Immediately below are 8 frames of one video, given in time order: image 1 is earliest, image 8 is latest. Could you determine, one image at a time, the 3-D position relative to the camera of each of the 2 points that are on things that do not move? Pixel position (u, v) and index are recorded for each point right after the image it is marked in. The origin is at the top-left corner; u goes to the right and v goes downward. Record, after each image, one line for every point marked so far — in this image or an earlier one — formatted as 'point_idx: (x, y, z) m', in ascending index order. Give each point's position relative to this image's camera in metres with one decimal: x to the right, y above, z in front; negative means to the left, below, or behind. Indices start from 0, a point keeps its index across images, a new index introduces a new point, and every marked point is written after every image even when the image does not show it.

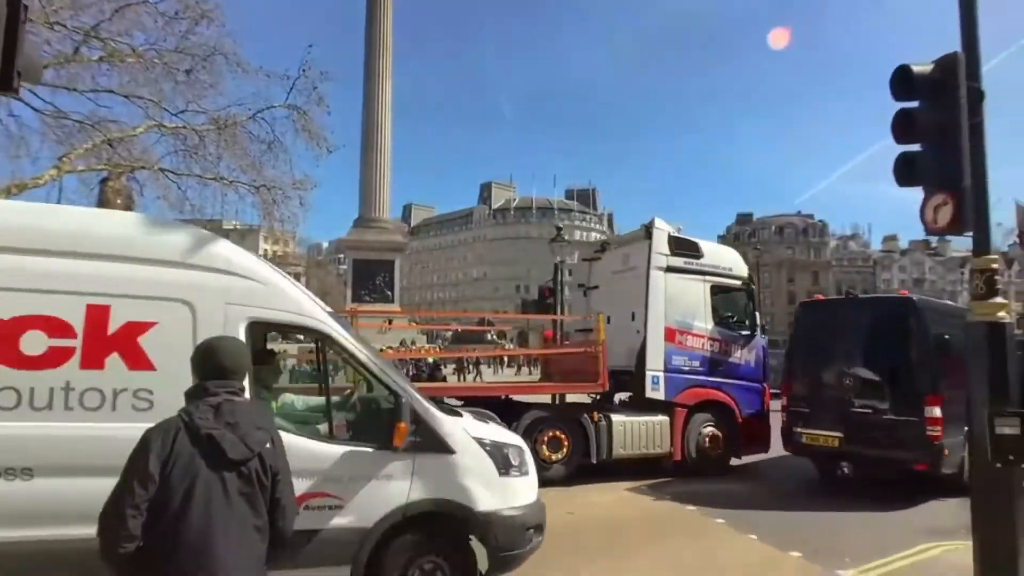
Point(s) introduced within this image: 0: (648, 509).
0: (+1.6, -2.6, +8.2) m
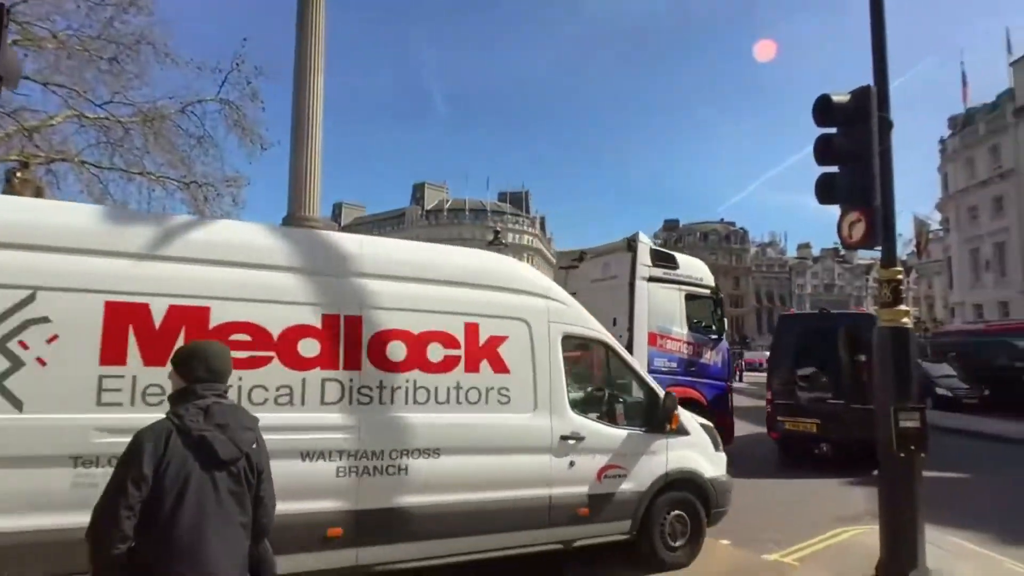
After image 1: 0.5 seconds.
0: (+0.9, -2.7, +8.5) m
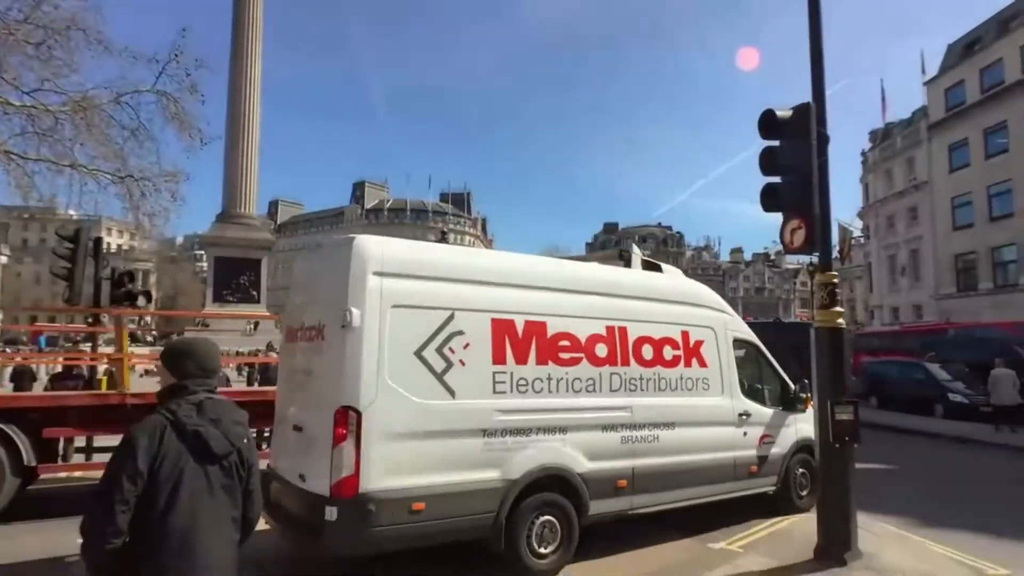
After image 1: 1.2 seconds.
0: (+0.3, -2.7, +8.7) m
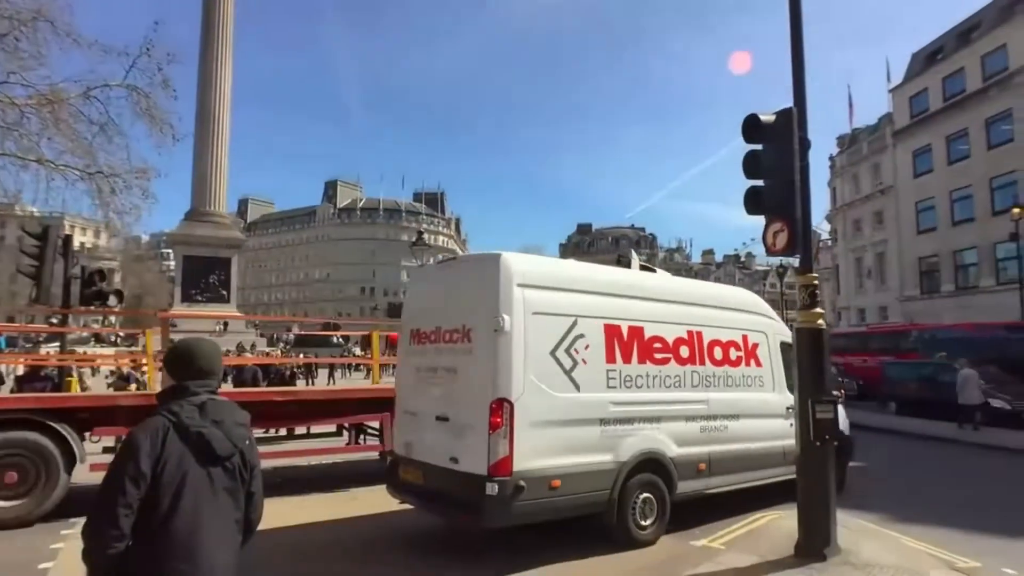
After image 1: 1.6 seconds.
0: (+0.1, -2.7, +8.8) m
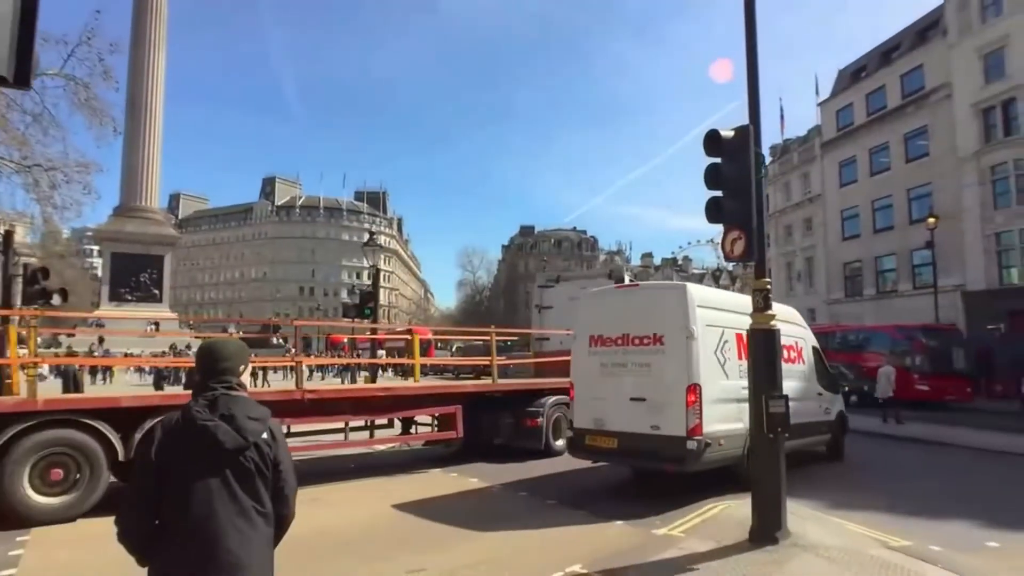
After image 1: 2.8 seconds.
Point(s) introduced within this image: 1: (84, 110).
0: (-0.4, -2.7, +9.0) m
1: (-10.4, +4.3, +16.7) m
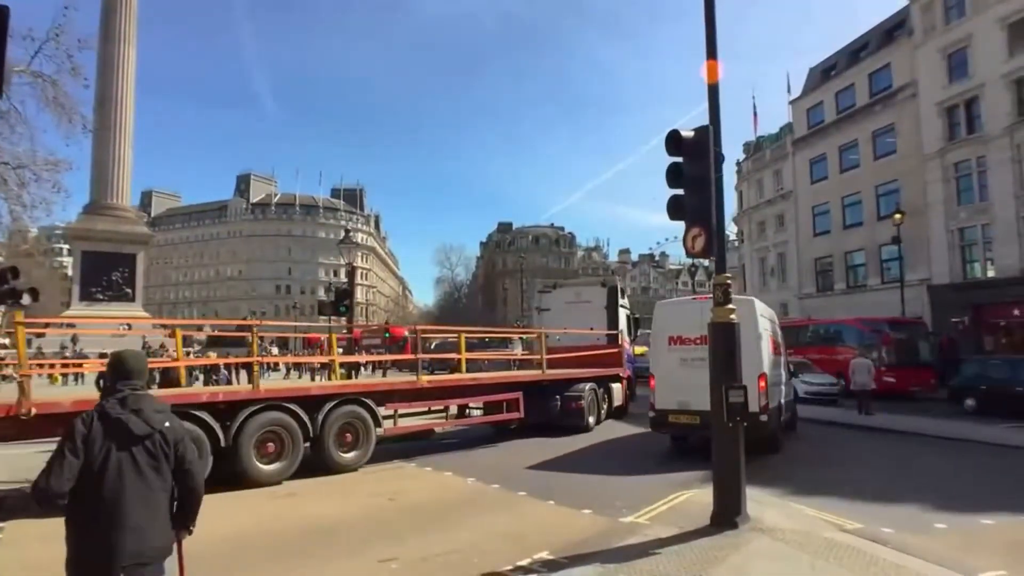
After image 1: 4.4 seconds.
0: (-0.7, -2.7, +9.2) m
1: (-11.1, +4.3, +16.6) m
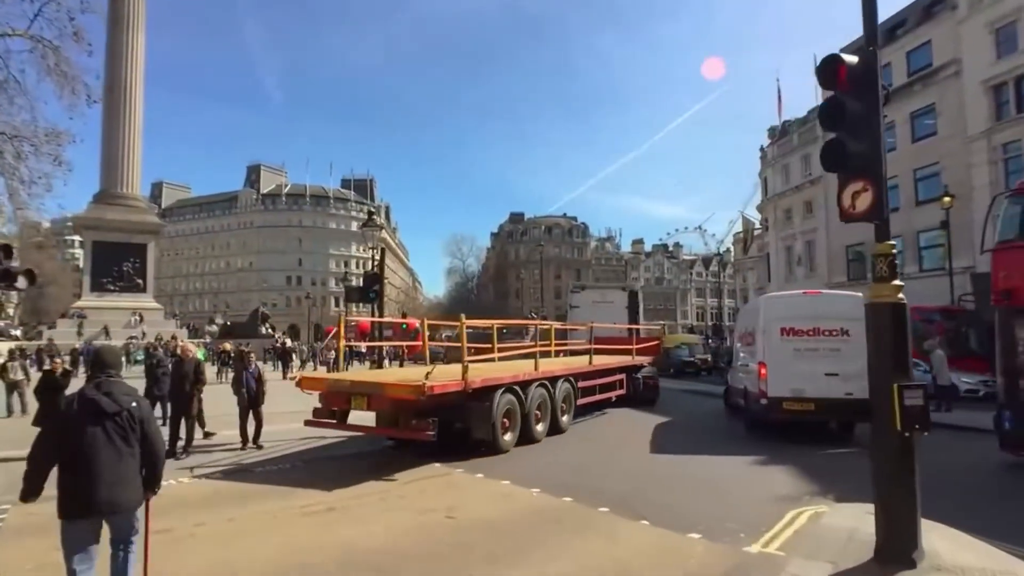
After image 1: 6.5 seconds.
0: (+0.1, -2.4, +7.8) m
1: (-10.1, +4.7, +15.2) m
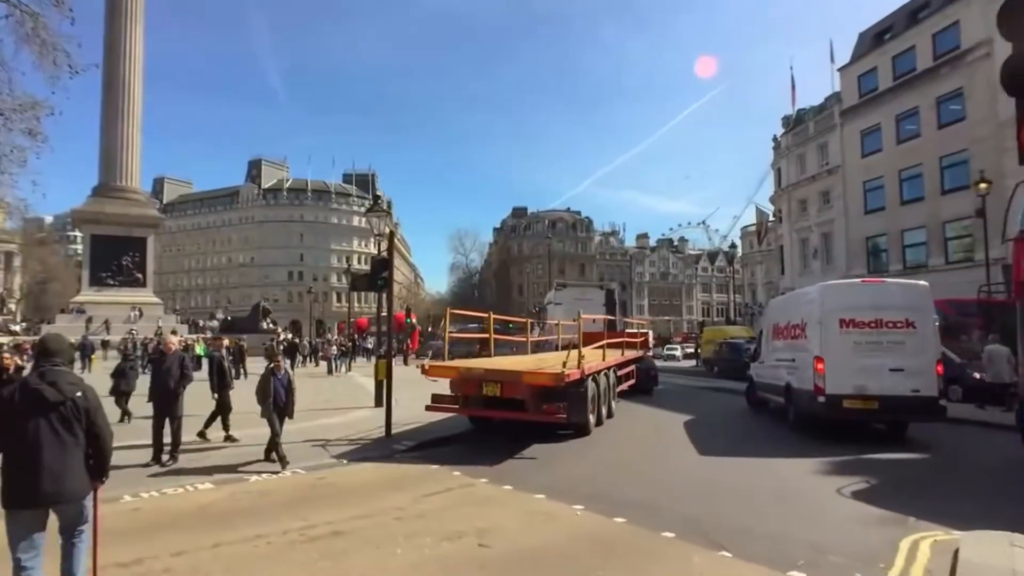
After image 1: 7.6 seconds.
0: (+0.5, -2.2, +6.5) m
1: (-9.7, +4.9, +13.9) m
